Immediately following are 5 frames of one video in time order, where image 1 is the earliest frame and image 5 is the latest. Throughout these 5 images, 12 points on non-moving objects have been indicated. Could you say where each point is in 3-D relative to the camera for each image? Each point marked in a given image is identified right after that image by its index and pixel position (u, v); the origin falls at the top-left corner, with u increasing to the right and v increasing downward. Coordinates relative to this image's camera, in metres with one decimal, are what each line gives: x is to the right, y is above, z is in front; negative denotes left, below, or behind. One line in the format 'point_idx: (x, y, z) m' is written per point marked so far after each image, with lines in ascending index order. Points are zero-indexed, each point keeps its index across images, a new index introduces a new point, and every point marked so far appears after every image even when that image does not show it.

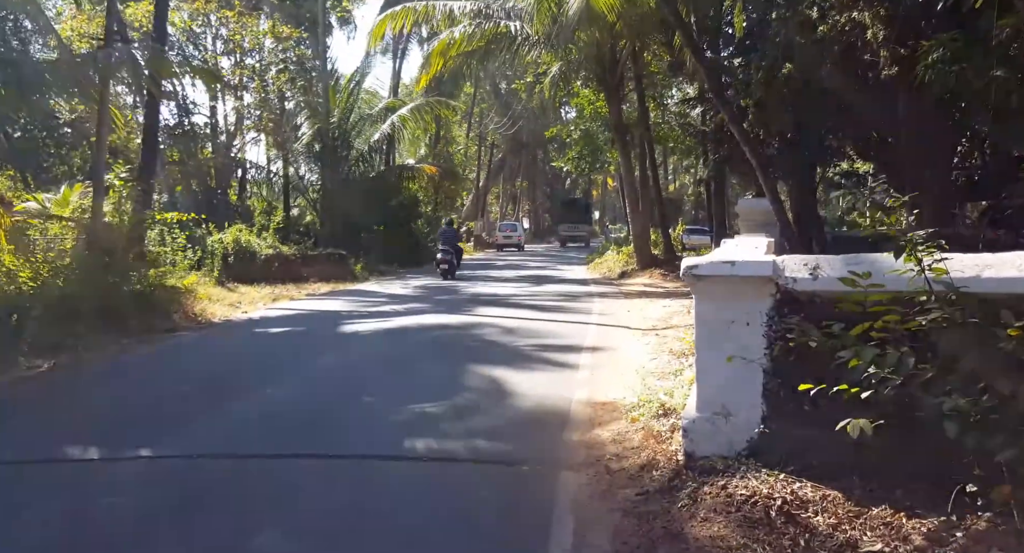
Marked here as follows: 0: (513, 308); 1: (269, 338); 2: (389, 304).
0: (0.0, -0.6, +15.7) m
1: (-3.1, -0.8, +11.3) m
2: (-2.2, -0.5, +16.4) m
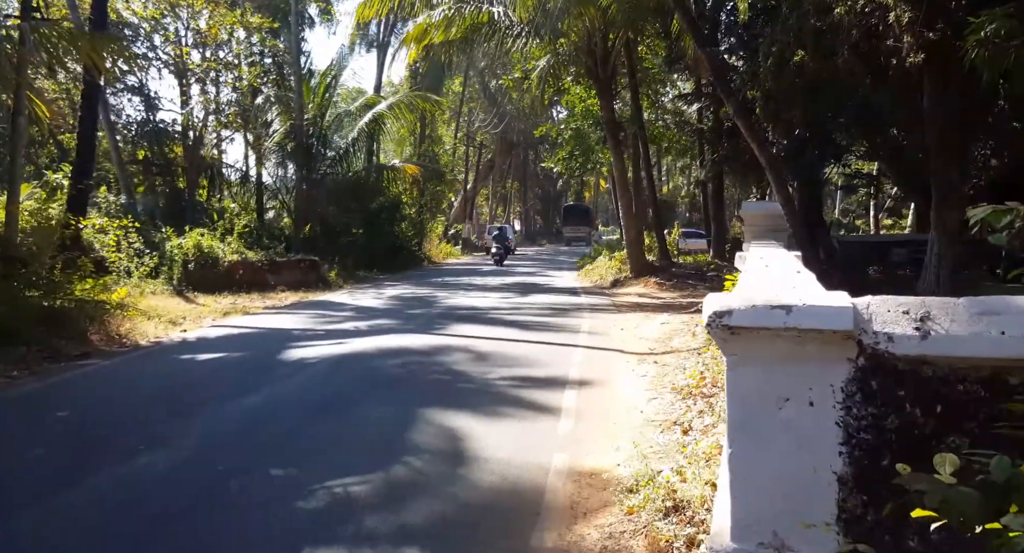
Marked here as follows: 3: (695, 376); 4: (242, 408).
0: (-0.3, -0.7, +13.9) m
1: (-3.4, -1.0, +9.5) m
2: (-2.6, -0.7, +14.7) m
3: (+1.7, -0.9, +8.3) m
4: (-2.3, -1.1, +7.6) m
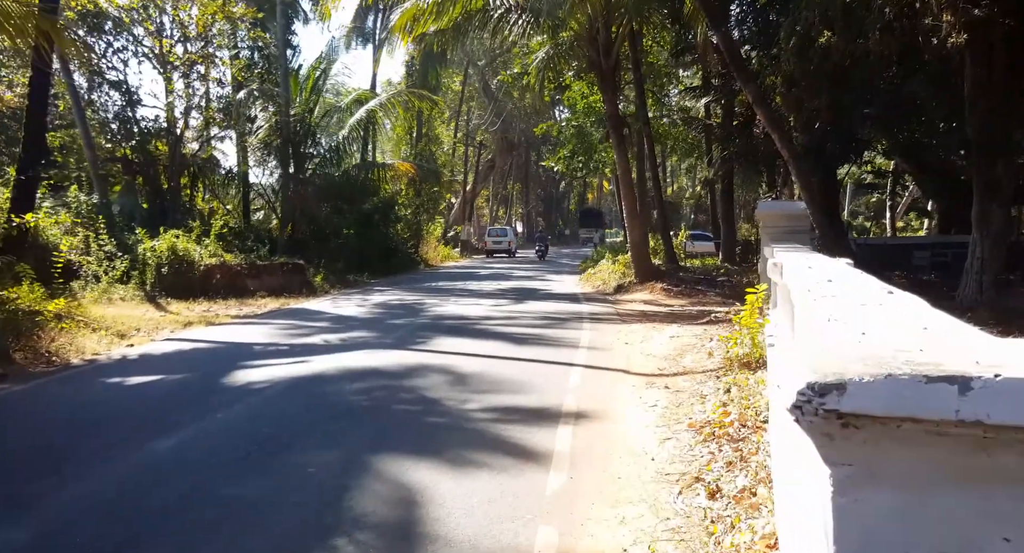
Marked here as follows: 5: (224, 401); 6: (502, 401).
0: (-0.4, -0.8, +12.4) m
1: (-3.5, -1.1, +8.0) m
2: (-2.7, -0.8, +13.2) m
3: (+1.6, -1.0, +6.8) m
4: (-2.4, -1.2, +6.1) m
5: (-2.4, -1.1, +7.7) m
6: (-0.1, -1.1, +7.7) m
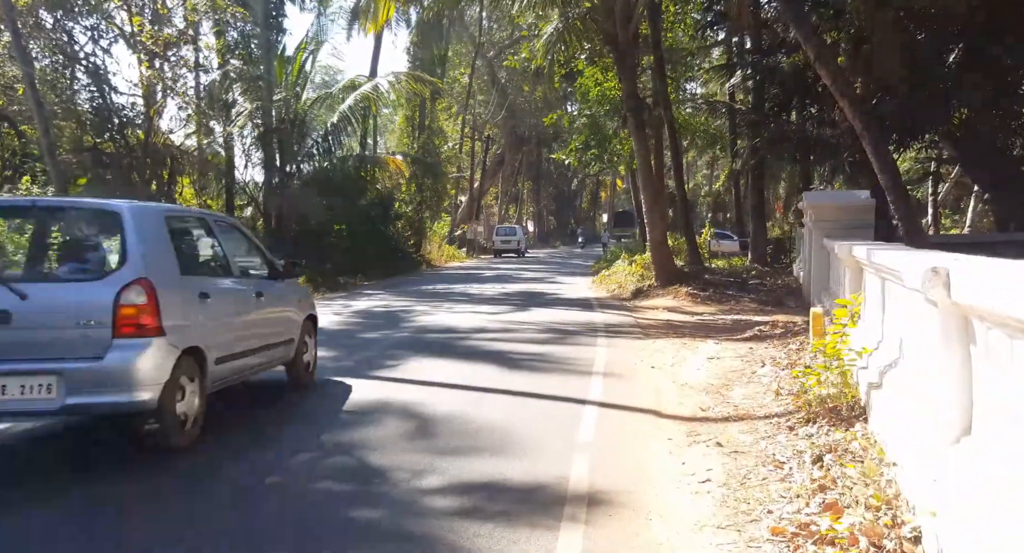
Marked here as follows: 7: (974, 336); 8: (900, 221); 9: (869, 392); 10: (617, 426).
0: (-0.5, -0.9, +9.9) m
1: (-3.6, -1.1, +5.5) m
2: (-2.7, -0.8, +10.7) m
3: (+1.5, -1.1, +4.3) m
4: (-2.5, -1.3, +3.6) m
5: (-2.5, -1.1, +5.2) m
6: (-0.2, -1.1, +5.2) m
7: (+1.8, -0.2, +3.4) m
8: (+4.5, +0.7, +10.4) m
9: (+2.3, -0.7, +5.7) m
10: (+0.8, -1.1, +6.6) m
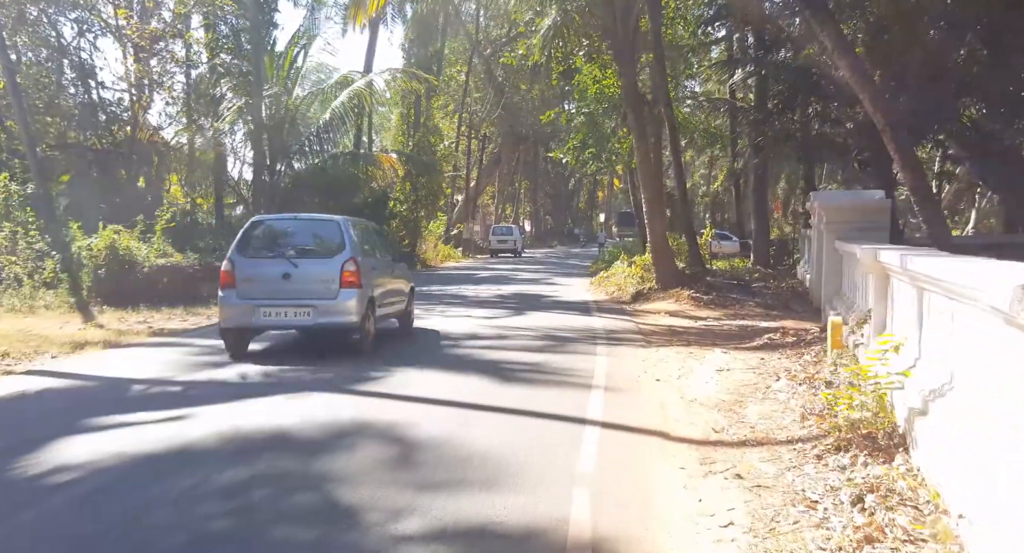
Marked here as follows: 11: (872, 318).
0: (-0.5, -0.9, +9.2) m
1: (-3.6, -1.2, +4.8) m
2: (-2.8, -0.8, +10.0) m
3: (+1.4, -1.1, +3.6) m
4: (-2.6, -1.3, +2.9) m
5: (-2.6, -1.2, +4.5) m
6: (-0.2, -1.2, +4.5) m
7: (+1.7, -0.3, +2.7) m
8: (+4.5, +0.6, +9.7) m
9: (+2.2, -0.8, +5.0) m
10: (+0.7, -1.1, +5.9) m
11: (+3.0, -0.3, +7.5) m
